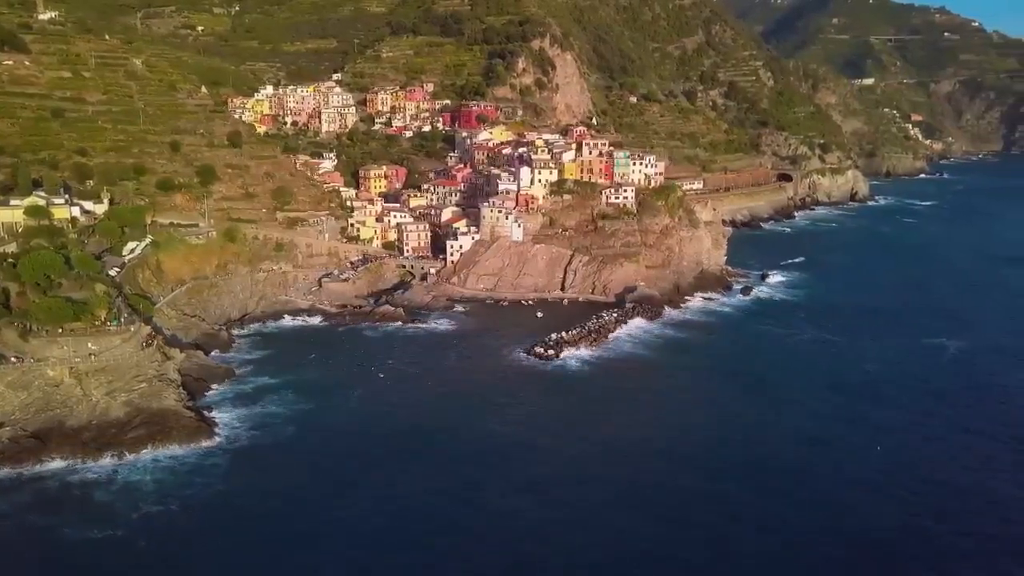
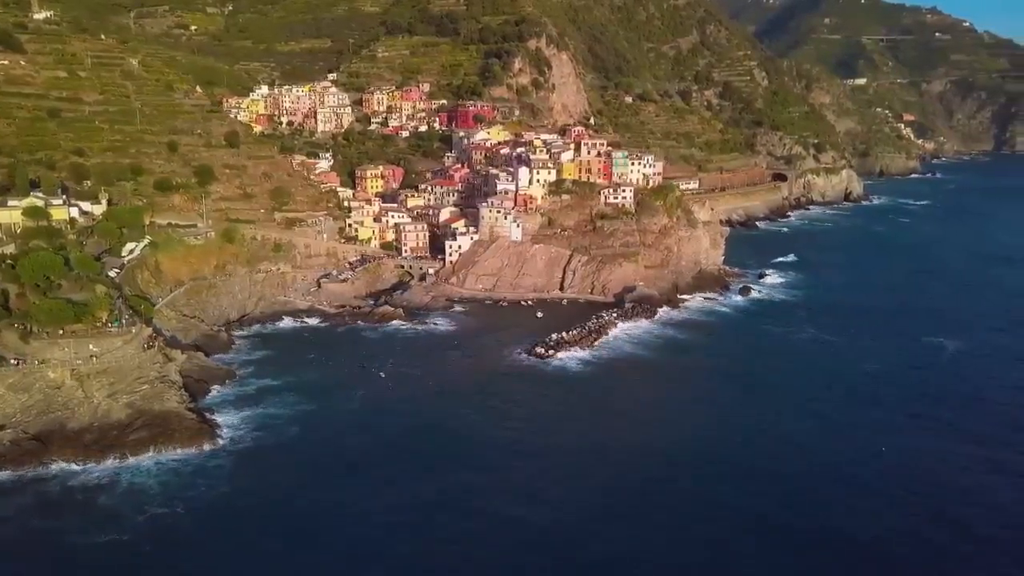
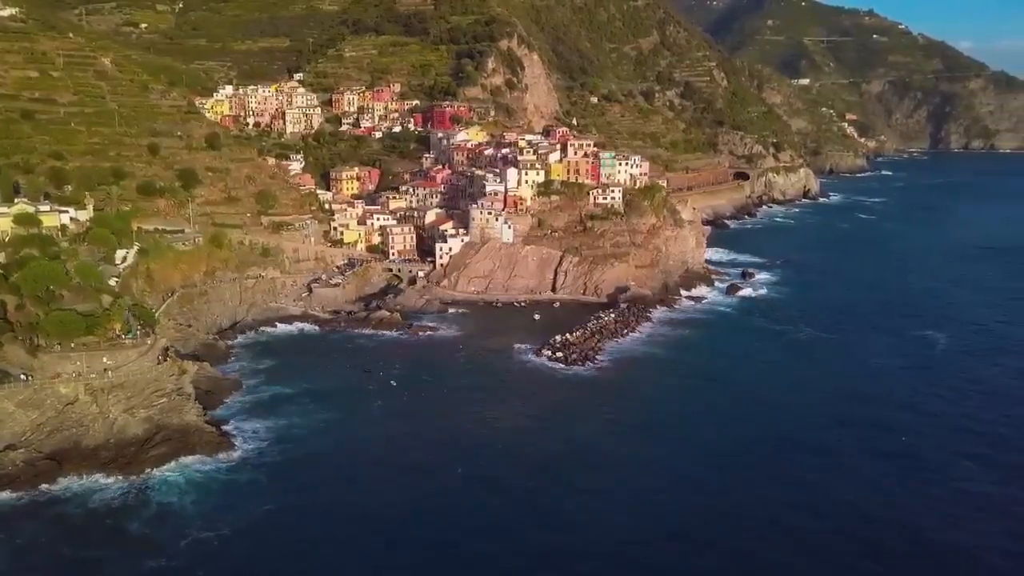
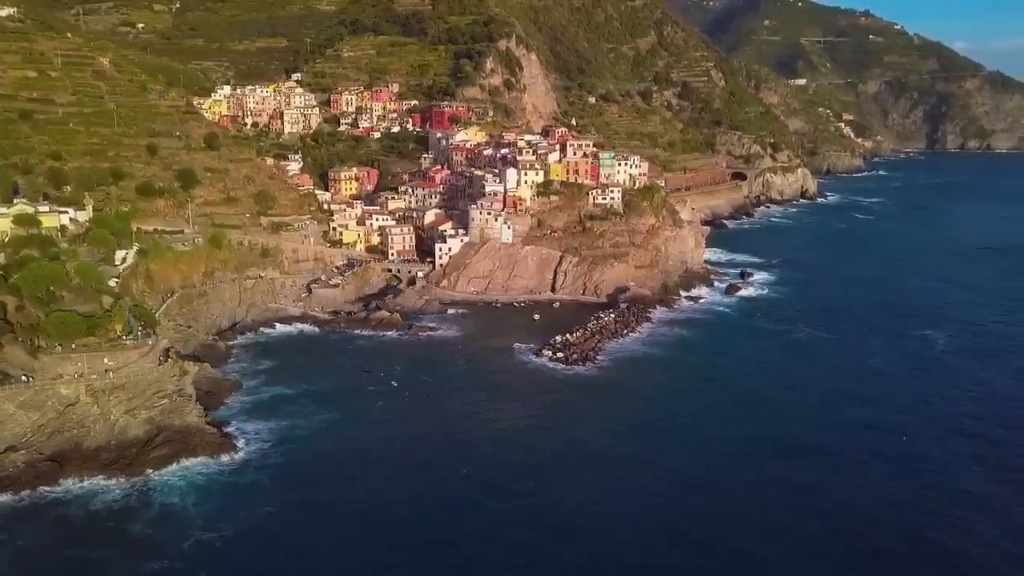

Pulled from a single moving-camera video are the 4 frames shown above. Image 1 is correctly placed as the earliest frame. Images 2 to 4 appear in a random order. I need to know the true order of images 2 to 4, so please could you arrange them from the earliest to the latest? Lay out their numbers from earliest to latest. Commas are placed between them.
2, 3, 4
